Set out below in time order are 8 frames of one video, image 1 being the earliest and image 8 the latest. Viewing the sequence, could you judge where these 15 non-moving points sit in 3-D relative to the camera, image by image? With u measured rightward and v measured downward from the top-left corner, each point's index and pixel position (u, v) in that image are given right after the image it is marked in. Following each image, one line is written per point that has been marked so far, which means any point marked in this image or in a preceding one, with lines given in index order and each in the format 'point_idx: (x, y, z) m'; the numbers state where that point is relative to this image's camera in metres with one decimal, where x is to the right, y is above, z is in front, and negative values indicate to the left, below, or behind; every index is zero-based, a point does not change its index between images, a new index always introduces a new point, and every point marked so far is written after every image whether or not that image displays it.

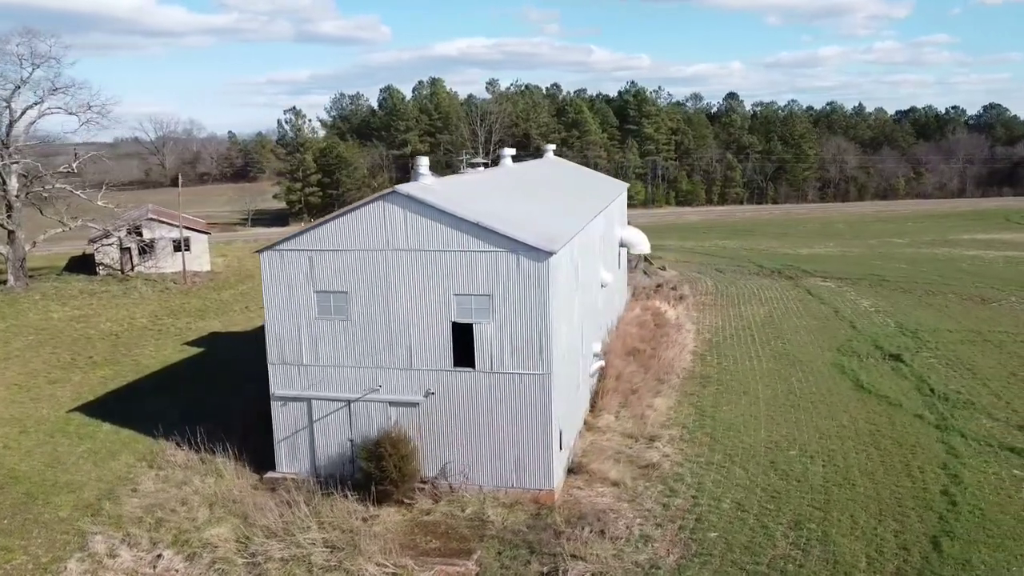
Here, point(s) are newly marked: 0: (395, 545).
0: (-1.8, -3.9, +12.3) m
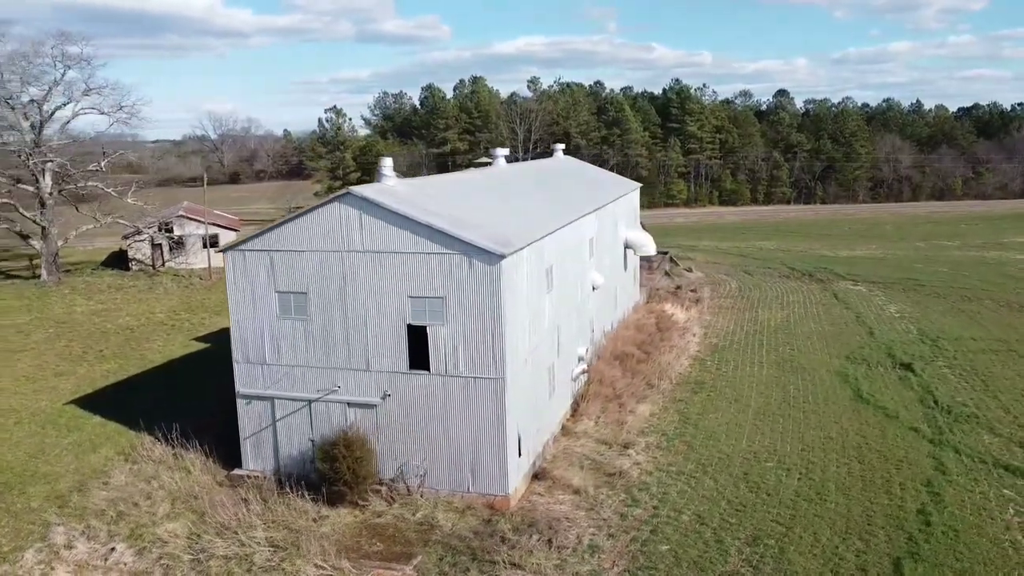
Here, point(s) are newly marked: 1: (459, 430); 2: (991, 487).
0: (-2.6, -3.9, +12.3) m
1: (-0.9, -2.4, +13.5) m
2: (+8.4, -3.5, +14.3) m
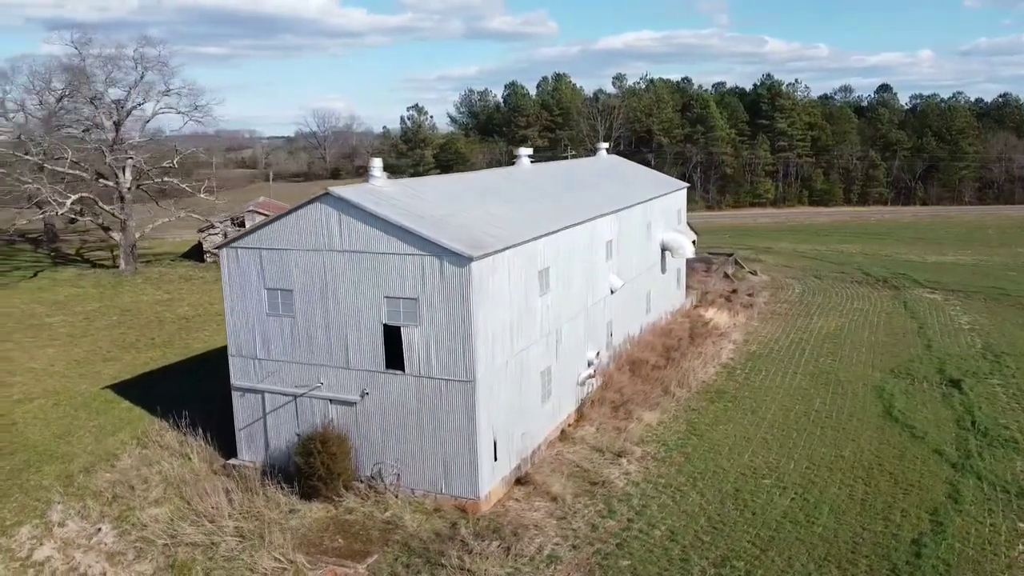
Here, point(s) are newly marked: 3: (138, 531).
0: (-3.3, -3.9, +12.5) m
1: (-1.4, -2.4, +13.5) m
2: (+8.0, -3.7, +13.2) m
3: (-6.0, -3.9, +13.1) m
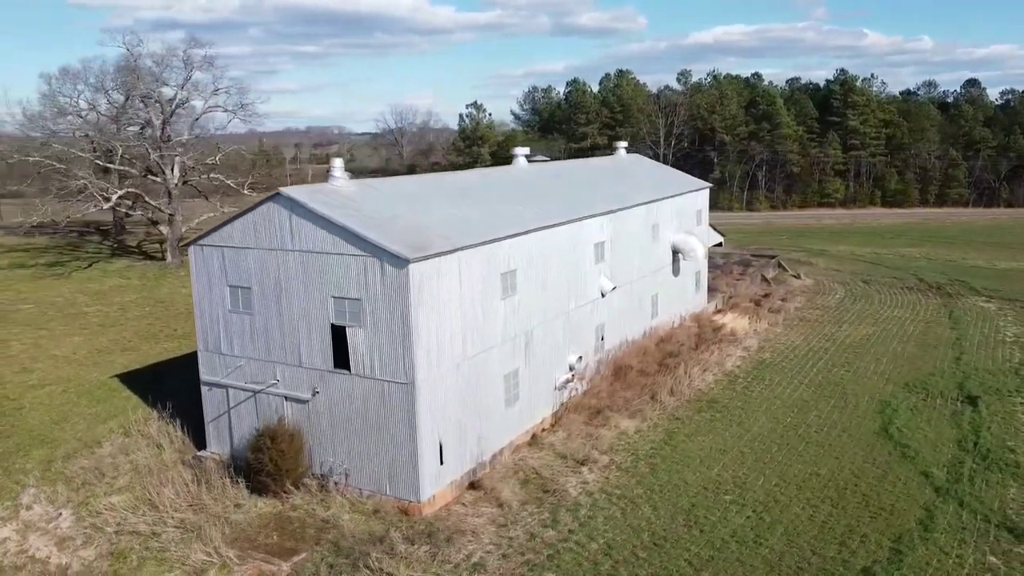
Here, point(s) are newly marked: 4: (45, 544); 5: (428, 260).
0: (-4.3, -3.9, +12.7) m
1: (-2.3, -2.4, +13.5) m
2: (+6.9, -3.9, +12.2) m
3: (-7.0, -3.8, +13.5) m
4: (-7.4, -4.1, +12.9) m
5: (-1.4, +0.4, +13.0) m
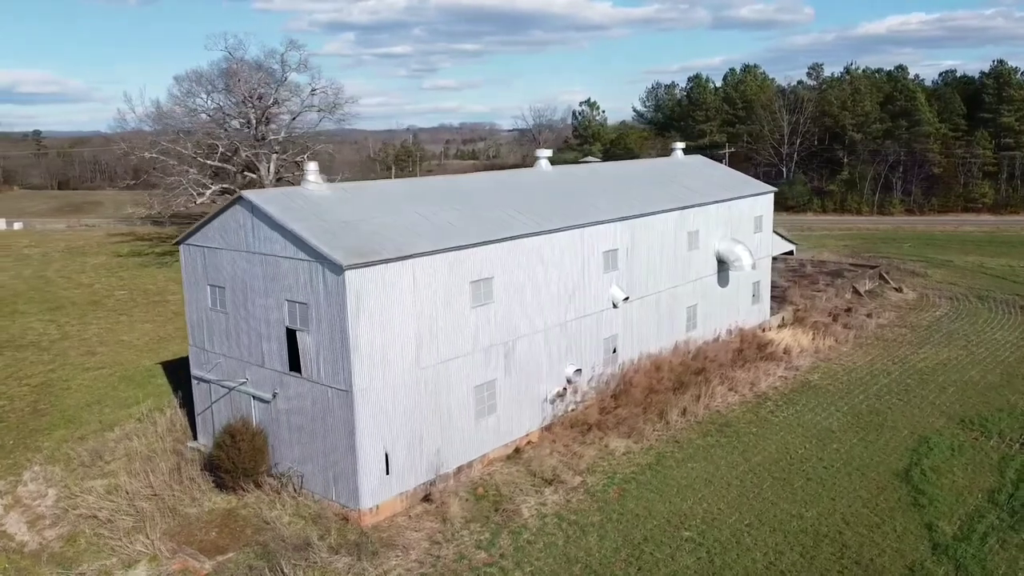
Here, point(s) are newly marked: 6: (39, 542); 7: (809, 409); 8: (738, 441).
0: (-5.3, -3.9, +13.0) m
1: (-3.1, -2.5, +13.5) m
2: (+5.6, -4.3, +10.5) m
3: (-7.8, -3.7, +14.4) m
4: (-8.3, -4.0, +13.8) m
5: (-2.2, +0.3, +12.8) m
6: (-7.6, -4.1, +13.1) m
7: (+6.7, -2.7, +18.4) m
8: (+4.6, -3.1, +16.4) m
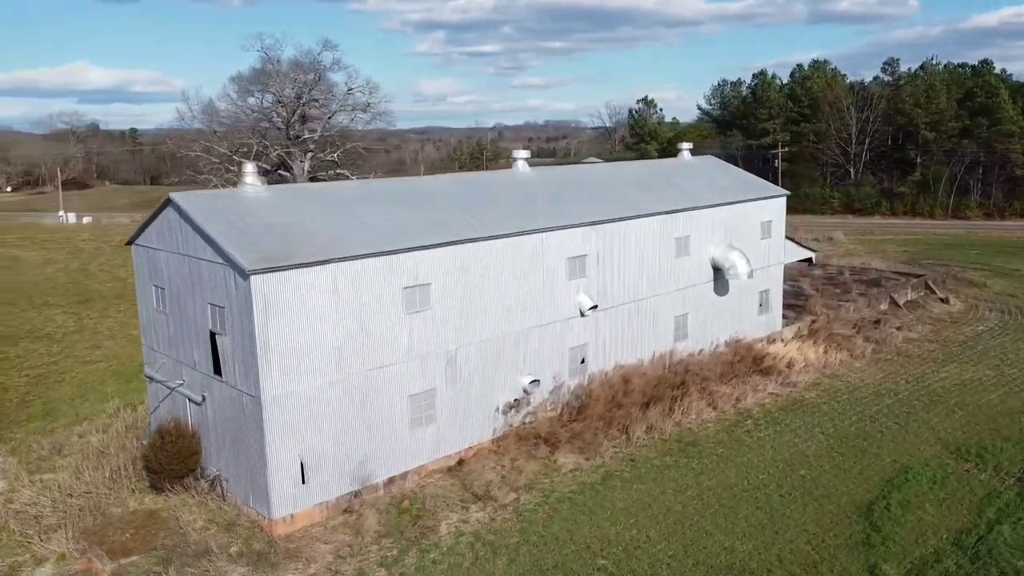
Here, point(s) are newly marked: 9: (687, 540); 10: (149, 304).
0: (-6.7, -3.9, +13.1) m
1: (-4.4, -2.5, +13.3) m
2: (+4.0, -4.6, +9.4) m
3: (-9.0, -3.7, +14.7) m
4: (-9.6, -3.9, +14.2) m
5: (-3.5, +0.2, +12.5) m
6: (-8.9, -4.0, +13.4) m
7: (+5.9, -3.0, +17.1) m
8: (+3.5, -3.3, +15.4) m
9: (+2.8, -3.9, +12.6) m
10: (-6.9, -0.3, +15.4) m
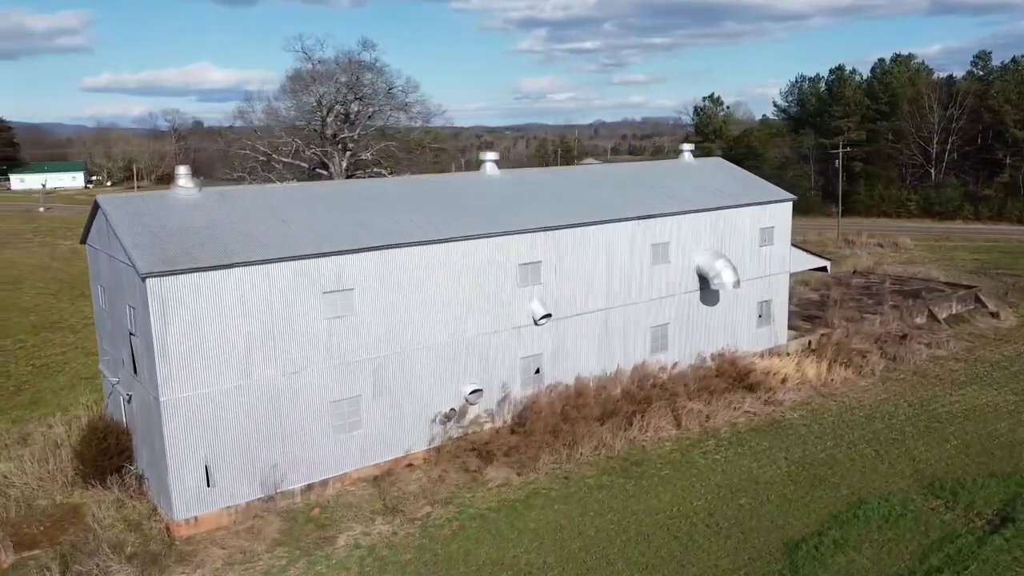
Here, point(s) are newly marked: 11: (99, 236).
0: (-8.2, -3.9, +13.5) m
1: (-5.9, -2.5, +13.4) m
2: (+1.9, -4.8, +8.6) m
3: (-10.3, -3.6, +15.3) m
4: (-11.0, -3.8, +14.9) m
5: (-5.1, +0.2, +12.5) m
6: (-10.4, -4.0, +14.0) m
7: (+4.8, -3.2, +16.0) m
8: (+2.2, -3.5, +14.6) m
9: (+1.1, -4.1, +11.9) m
10: (-8.0, -0.3, +15.8) m
11: (-7.4, +1.0, +14.6) m
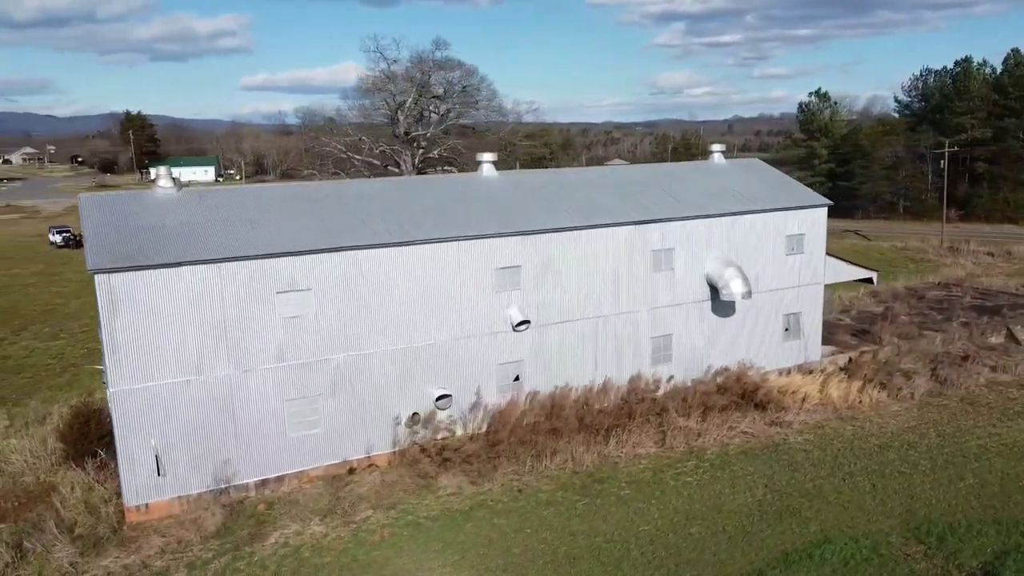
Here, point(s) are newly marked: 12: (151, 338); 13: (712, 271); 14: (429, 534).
0: (-9.1, -3.7, +14.5) m
1: (-6.9, -2.5, +14.0) m
2: (0.0, -5.0, +8.1) m
3: (-10.9, -3.4, +16.6) m
4: (-11.6, -3.6, +16.4) m
5: (-6.1, +0.3, +13.0) m
6: (-11.2, -3.7, +15.4) m
7: (+4.1, -3.5, +14.9) m
8: (+1.3, -3.7, +13.9) m
9: (-0.2, -4.2, +11.4) m
10: (-8.5, -0.1, +16.7) m
11: (-8.0, +1.1, +15.4) m
12: (-5.9, -0.8, +13.3) m
13: (+4.6, +0.4, +18.4) m
14: (-1.3, -3.9, +13.0) m
